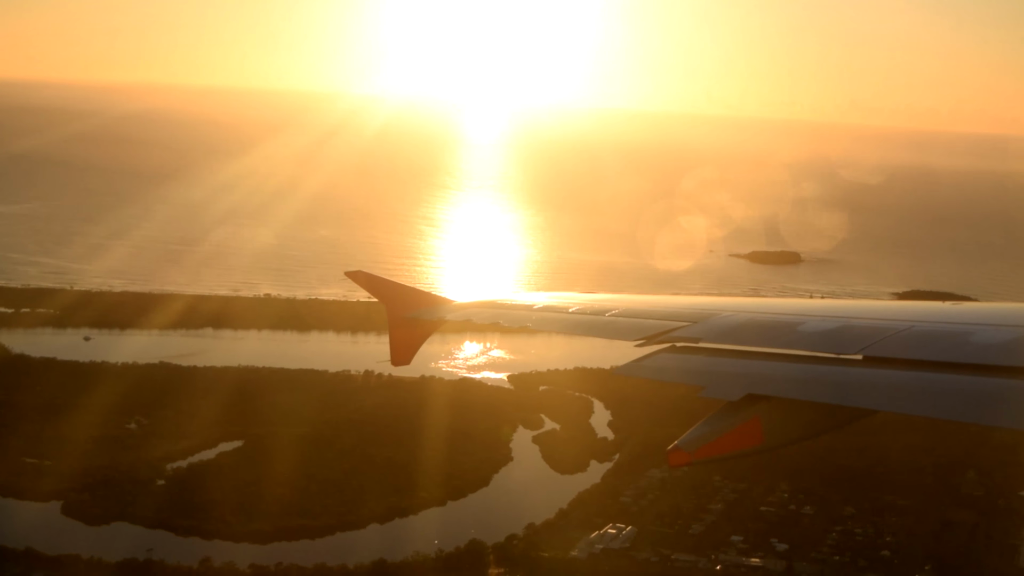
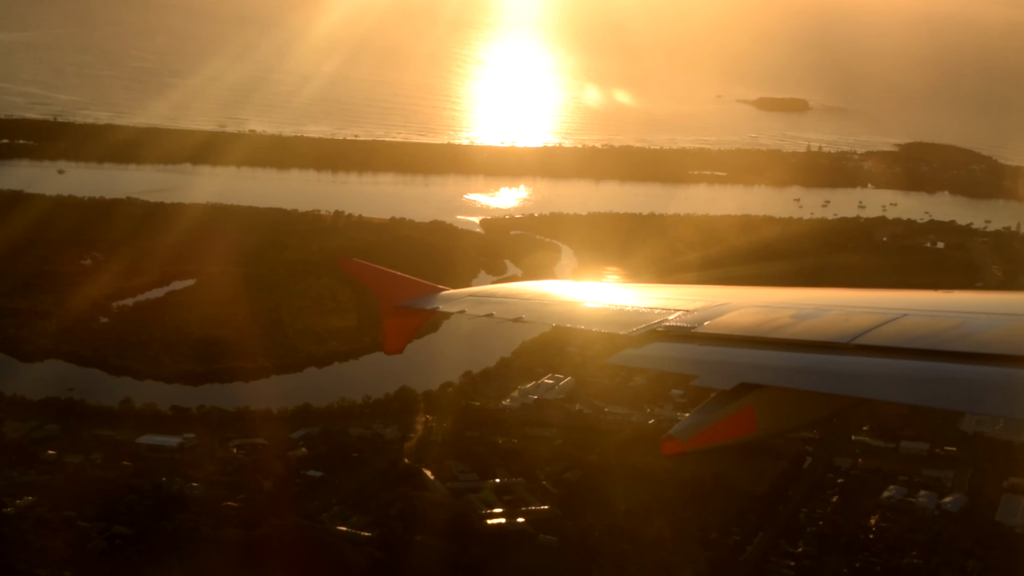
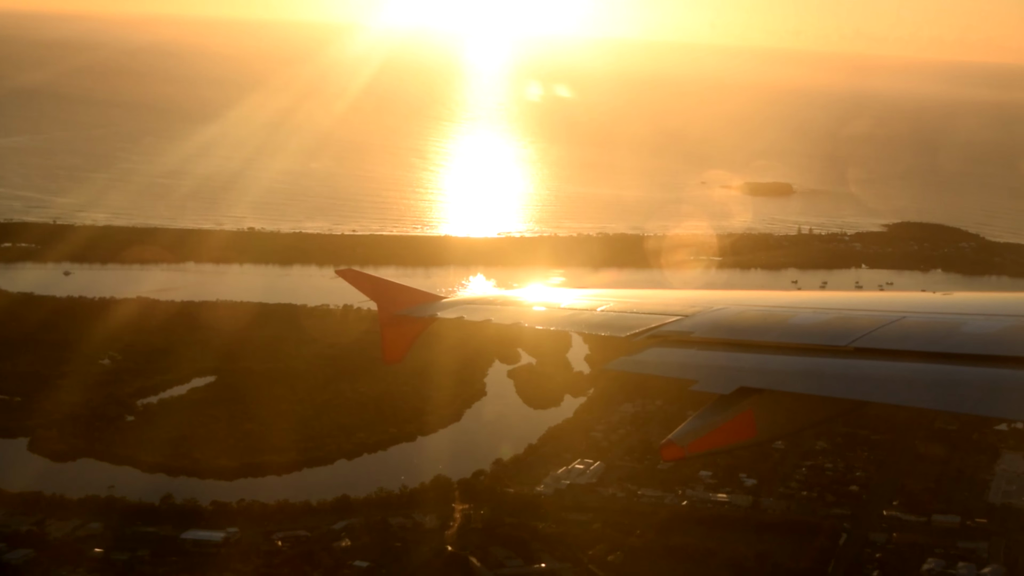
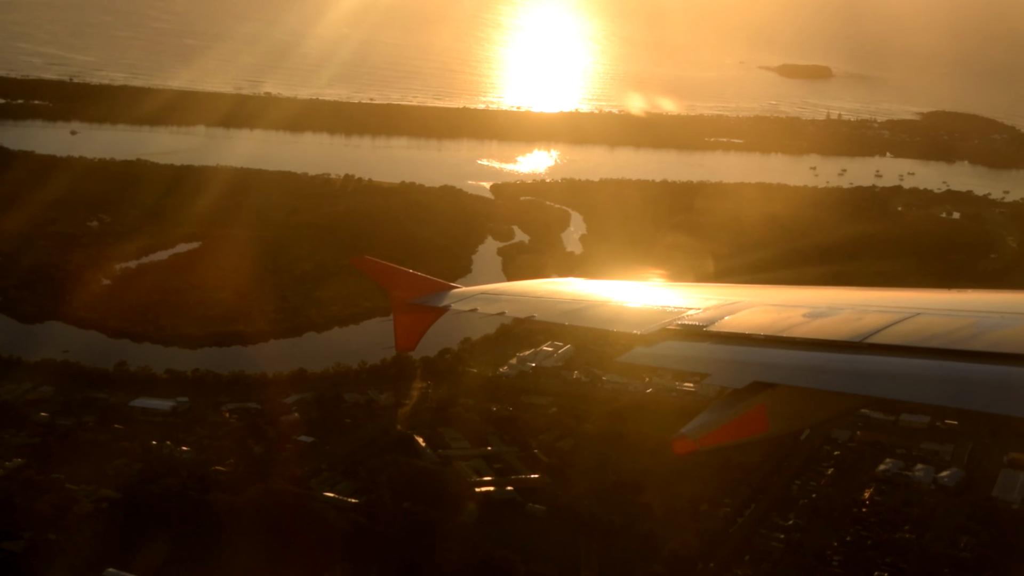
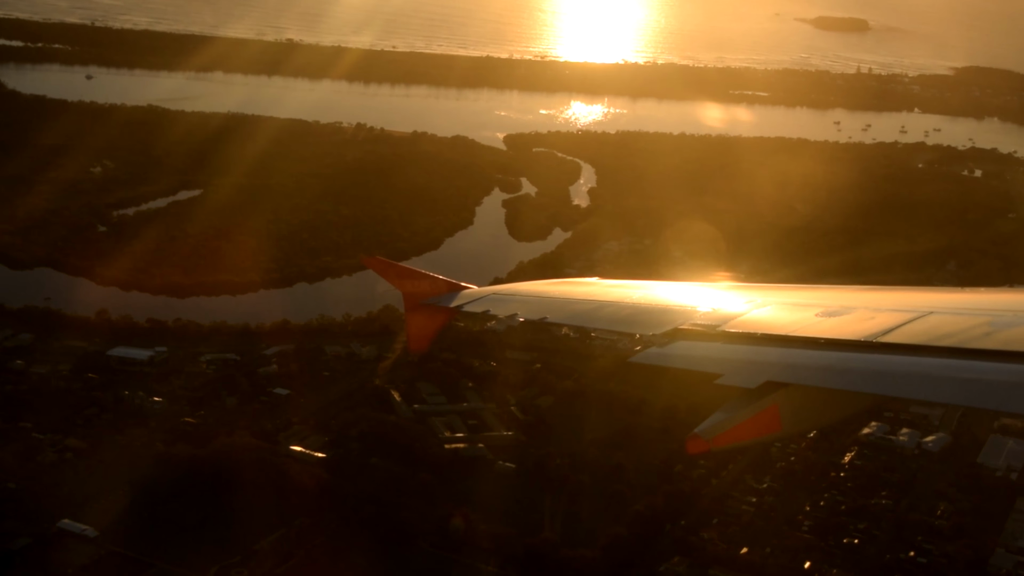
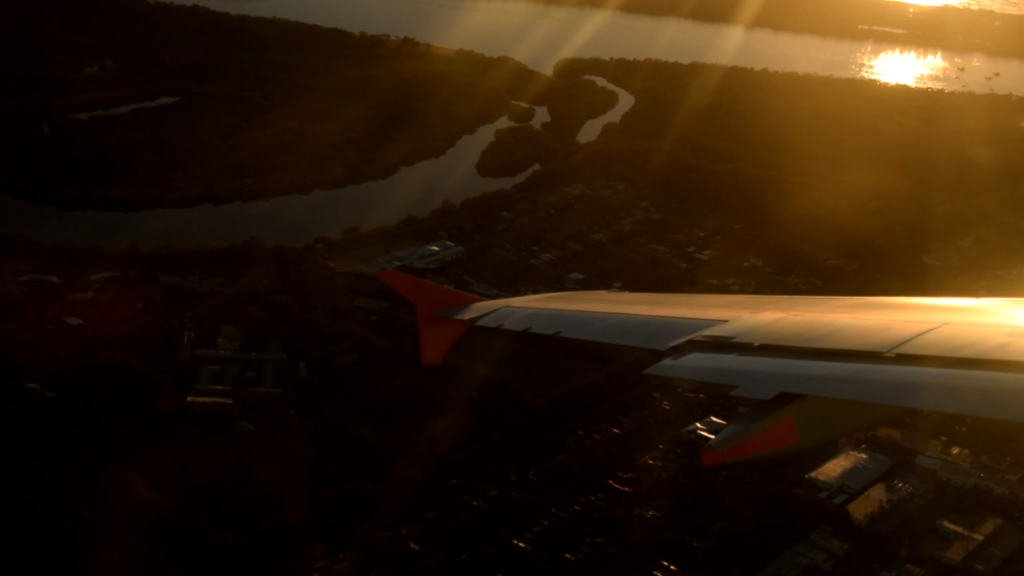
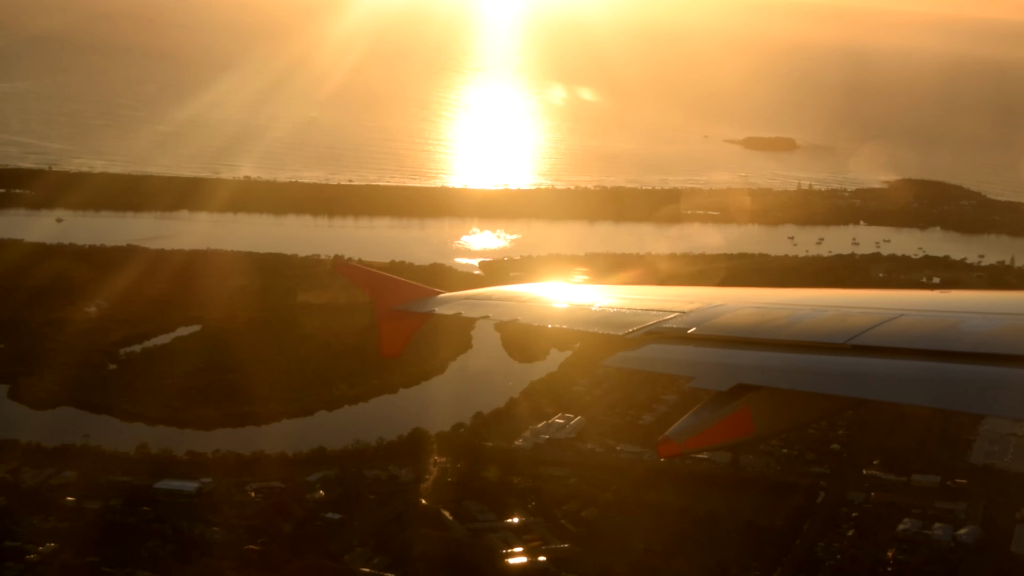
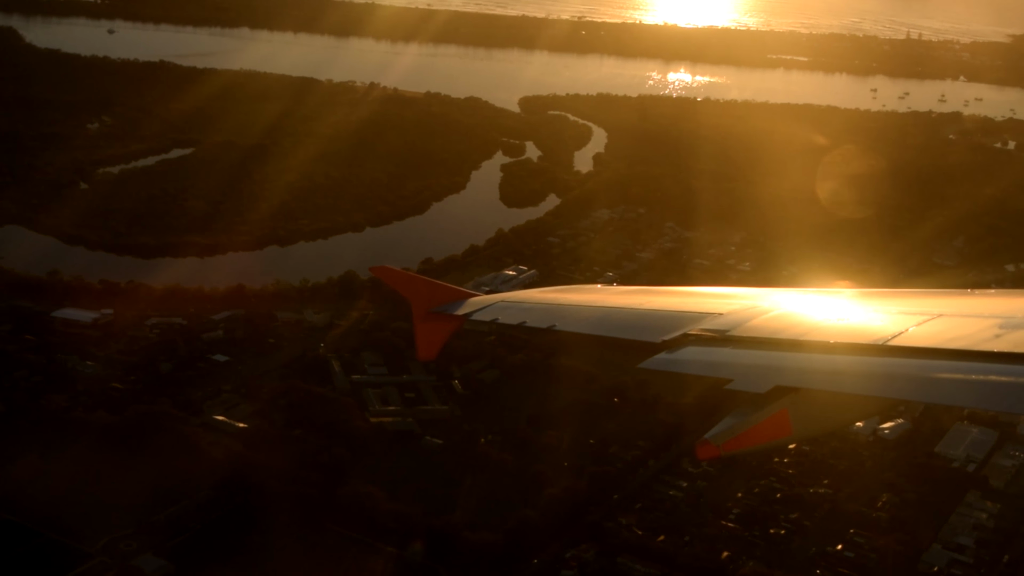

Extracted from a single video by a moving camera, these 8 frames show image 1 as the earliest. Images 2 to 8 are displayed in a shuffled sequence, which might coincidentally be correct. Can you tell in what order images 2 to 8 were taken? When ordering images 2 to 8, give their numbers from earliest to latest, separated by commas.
3, 7, 2, 4, 5, 8, 6
